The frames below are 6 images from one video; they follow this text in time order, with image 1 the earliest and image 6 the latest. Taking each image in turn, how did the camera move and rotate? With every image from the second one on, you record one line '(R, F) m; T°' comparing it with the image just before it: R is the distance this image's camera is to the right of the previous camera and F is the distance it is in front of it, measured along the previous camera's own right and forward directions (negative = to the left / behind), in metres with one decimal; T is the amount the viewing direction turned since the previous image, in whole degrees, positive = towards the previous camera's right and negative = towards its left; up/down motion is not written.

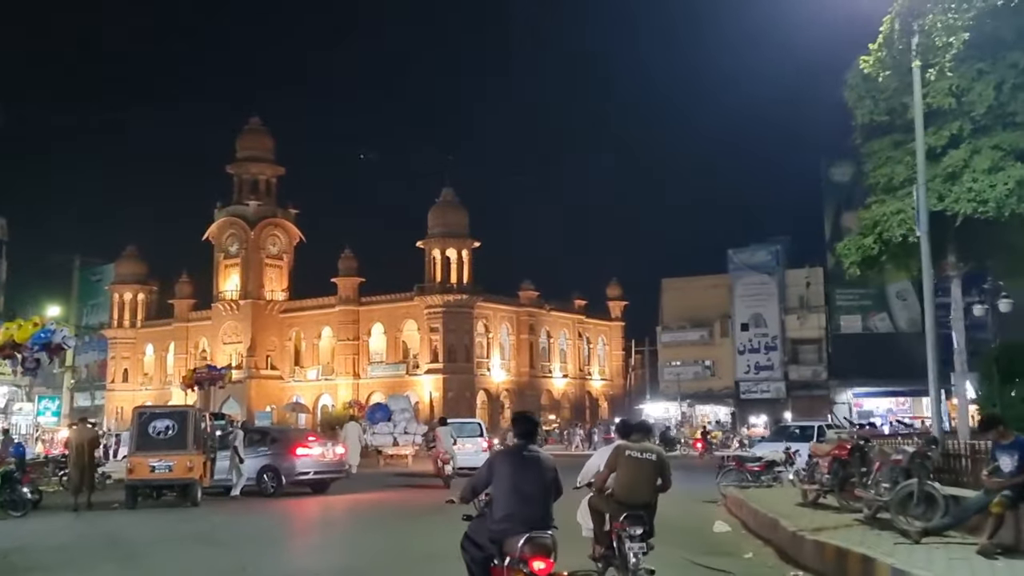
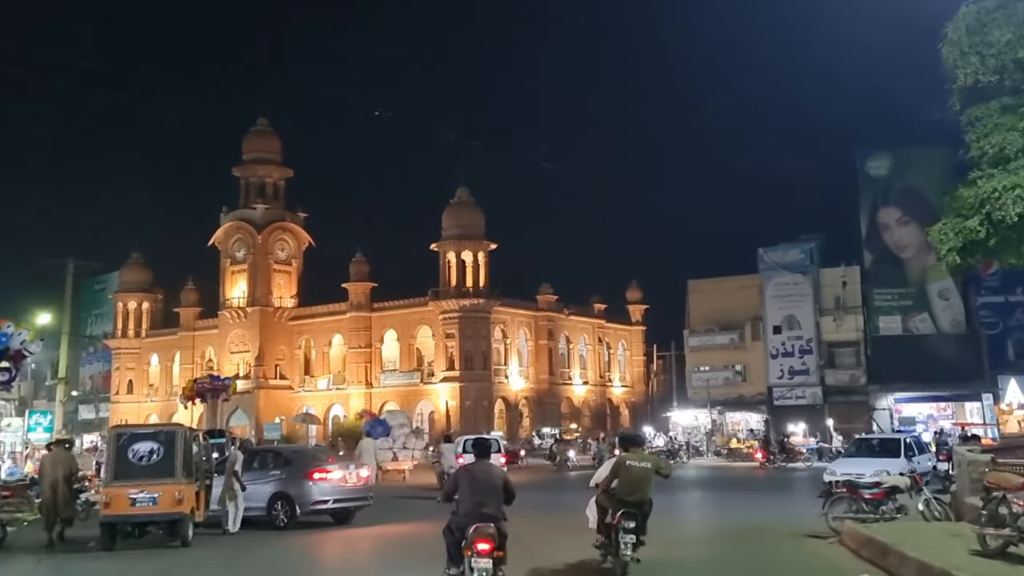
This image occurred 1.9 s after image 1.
(-0.5, +2.2) m; -1°
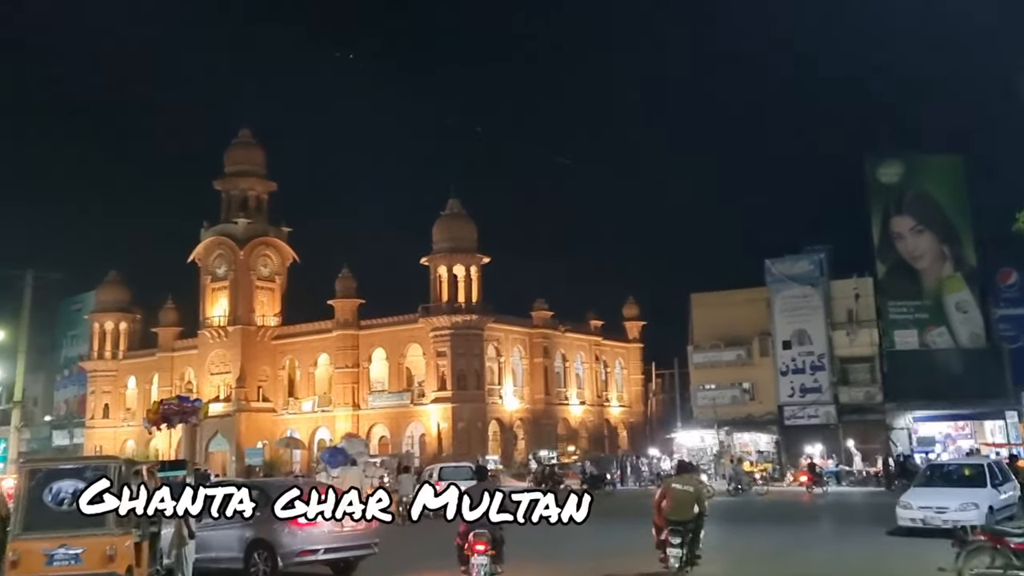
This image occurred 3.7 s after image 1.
(-0.3, +2.3) m; +1°
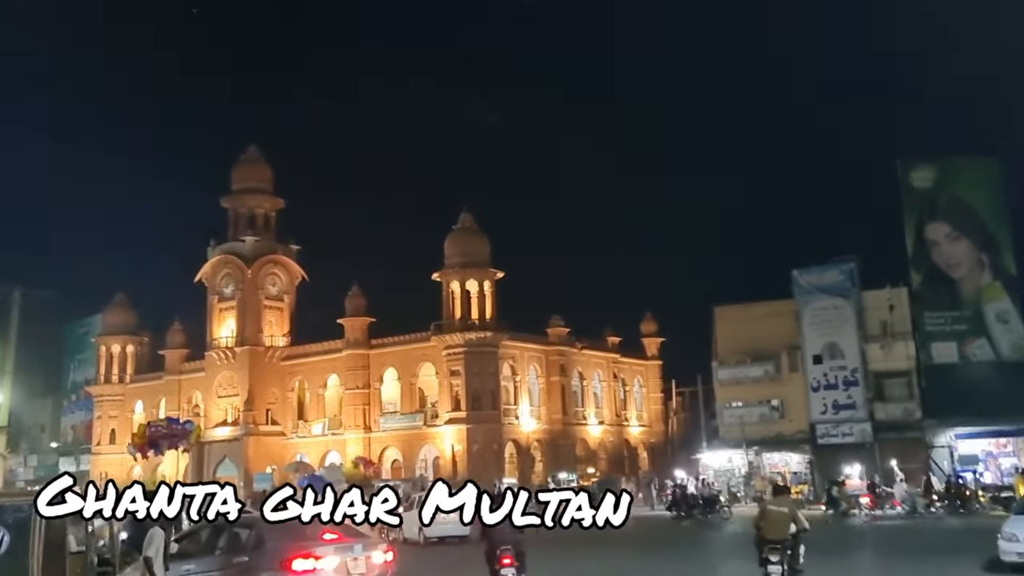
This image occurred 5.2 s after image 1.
(-0.1, +1.7) m; -1°
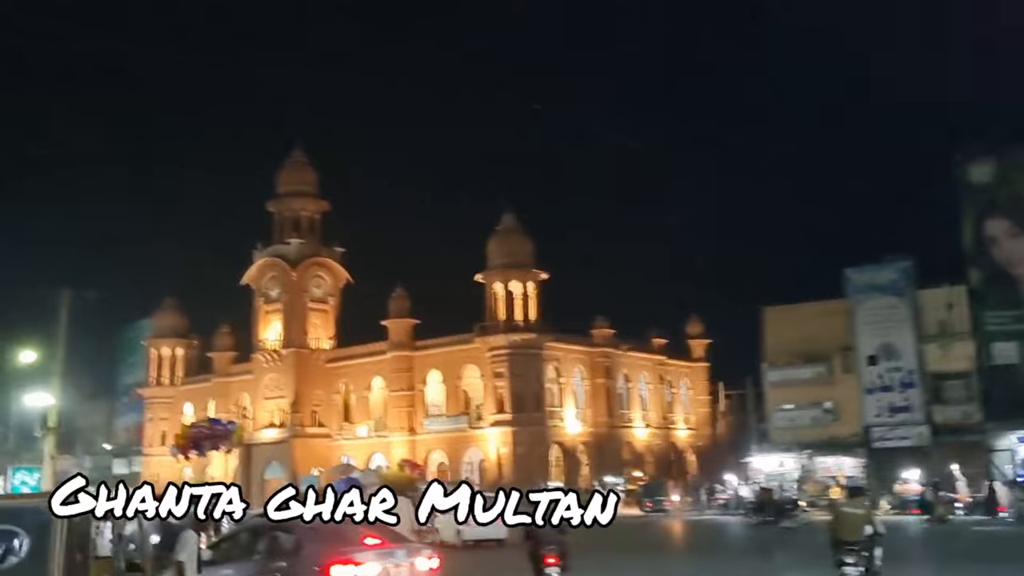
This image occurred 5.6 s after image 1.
(+0.1, +0.5) m; -3°
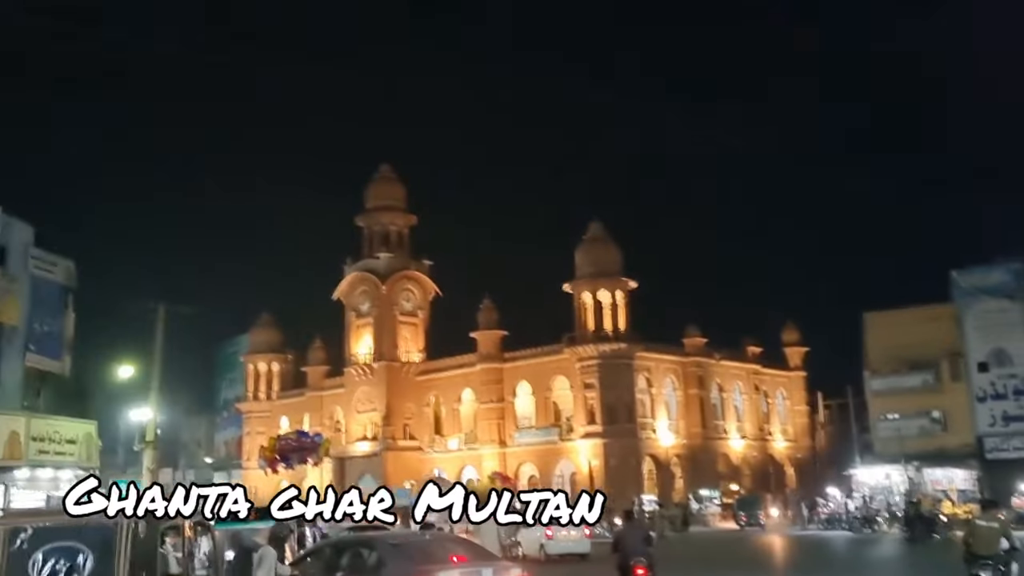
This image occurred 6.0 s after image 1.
(+0.1, +0.5) m; -5°
